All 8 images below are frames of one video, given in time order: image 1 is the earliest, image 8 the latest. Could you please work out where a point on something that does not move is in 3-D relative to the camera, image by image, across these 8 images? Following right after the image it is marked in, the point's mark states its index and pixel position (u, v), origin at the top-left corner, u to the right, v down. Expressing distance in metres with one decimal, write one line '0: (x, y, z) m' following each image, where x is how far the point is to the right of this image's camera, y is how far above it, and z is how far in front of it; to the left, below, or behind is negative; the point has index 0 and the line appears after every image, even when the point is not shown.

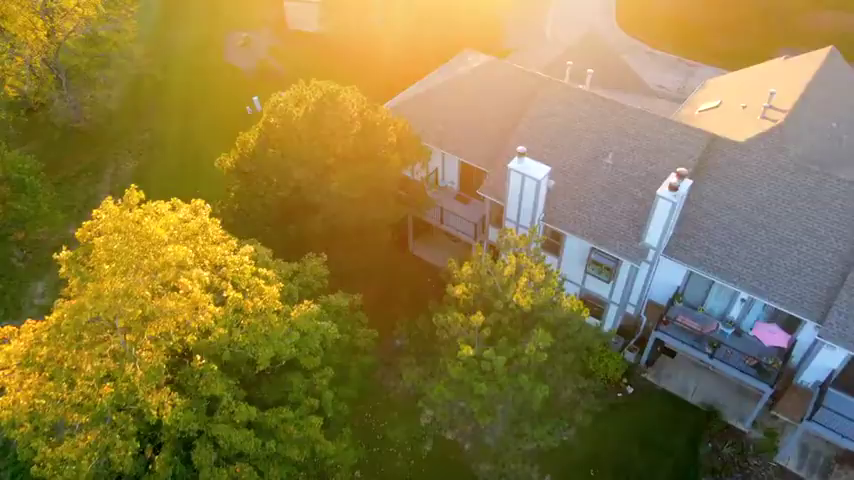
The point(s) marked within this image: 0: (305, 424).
0: (-3.8, -5.7, +20.1) m
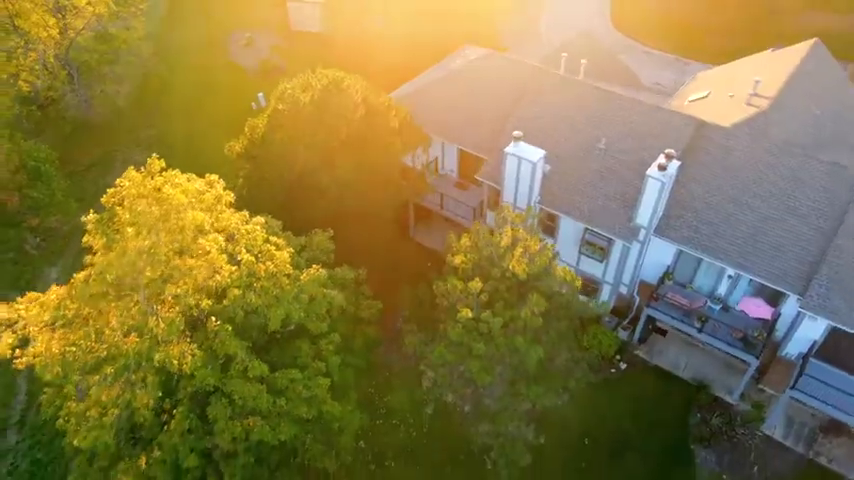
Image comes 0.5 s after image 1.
0: (-3.7, -4.8, +21.3) m
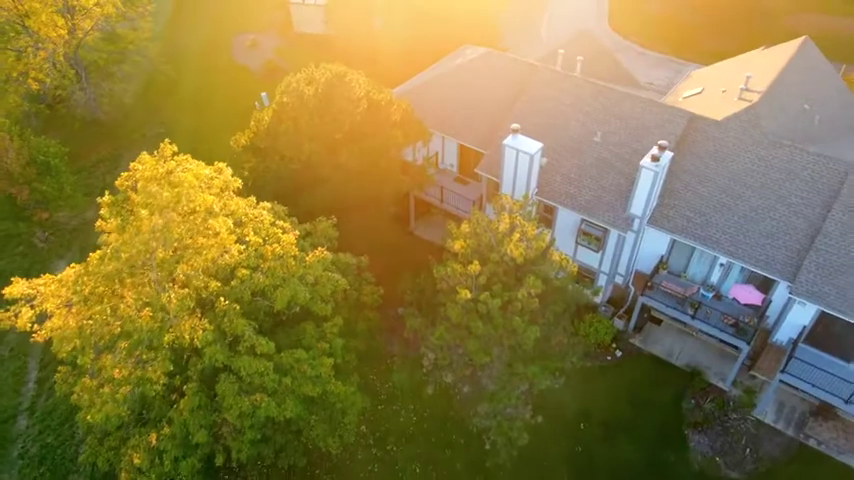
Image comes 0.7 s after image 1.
0: (-3.7, -4.2, +22.0) m
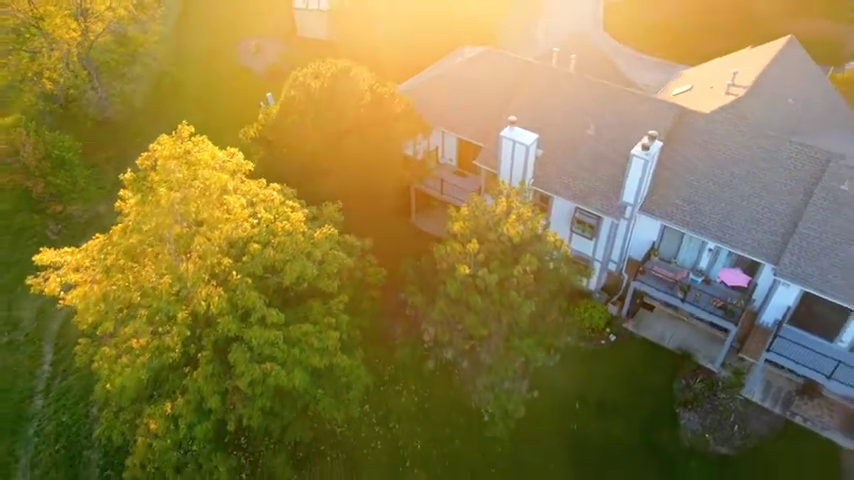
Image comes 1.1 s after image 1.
0: (-3.7, -3.5, +23.2) m
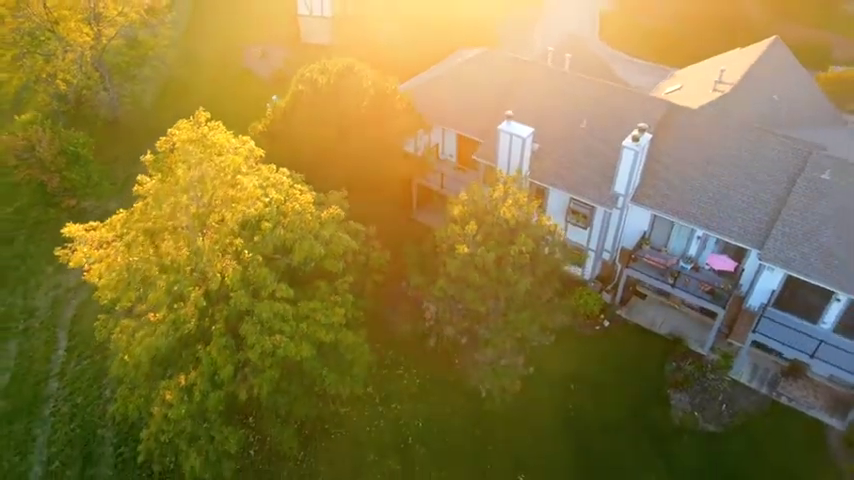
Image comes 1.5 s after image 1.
0: (-3.6, -2.8, +24.5) m
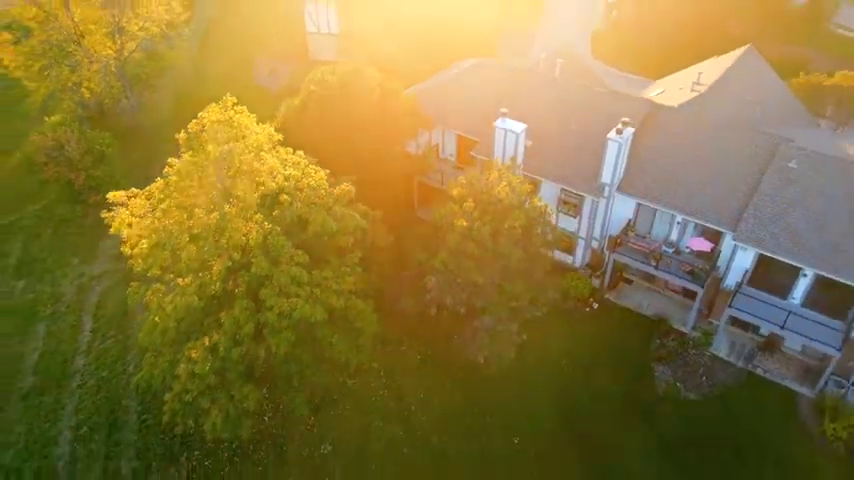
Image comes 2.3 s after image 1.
0: (-3.5, -1.7, +27.0) m
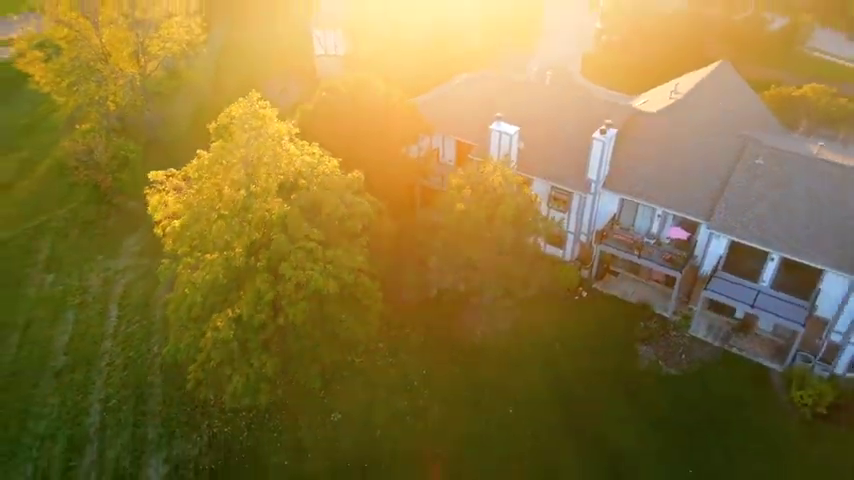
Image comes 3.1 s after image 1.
0: (-3.5, -0.9, +30.1) m
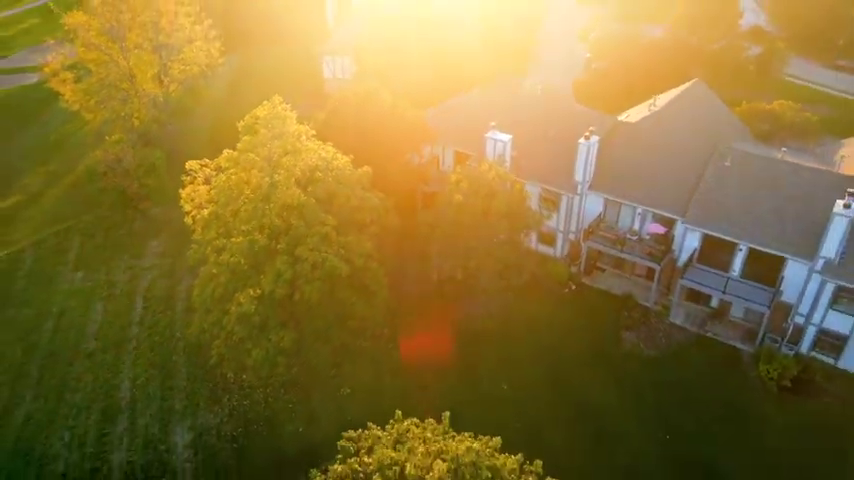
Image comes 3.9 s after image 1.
0: (-3.4, -0.2, +33.6) m
